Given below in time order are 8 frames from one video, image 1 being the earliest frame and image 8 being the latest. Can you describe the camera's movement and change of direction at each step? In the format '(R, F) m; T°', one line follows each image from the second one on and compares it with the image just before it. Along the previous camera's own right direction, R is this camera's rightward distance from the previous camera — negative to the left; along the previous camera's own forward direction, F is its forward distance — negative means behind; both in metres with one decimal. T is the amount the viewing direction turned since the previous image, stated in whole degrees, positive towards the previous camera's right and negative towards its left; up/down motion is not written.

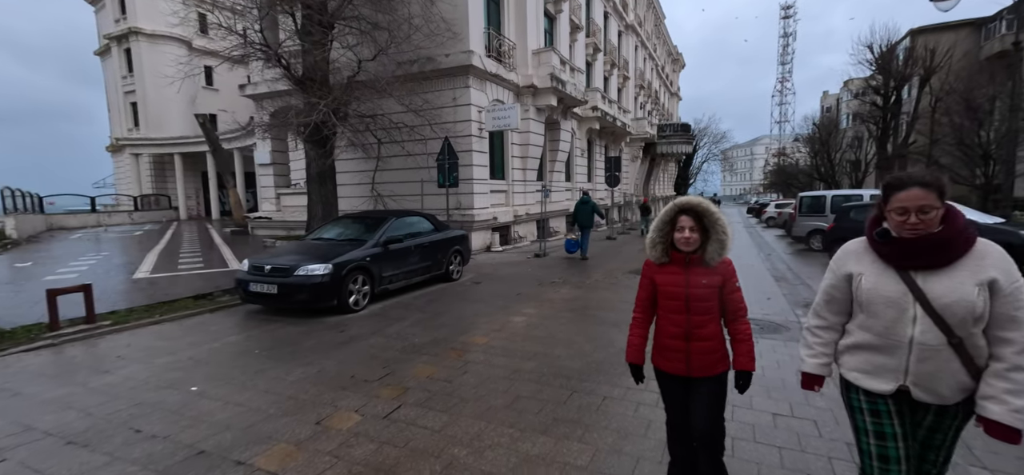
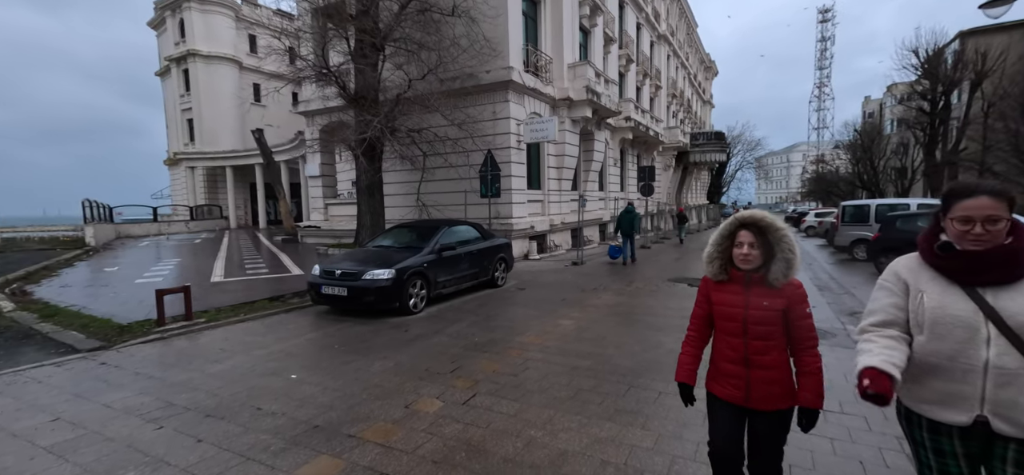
(-0.3, -0.4) m; -4°
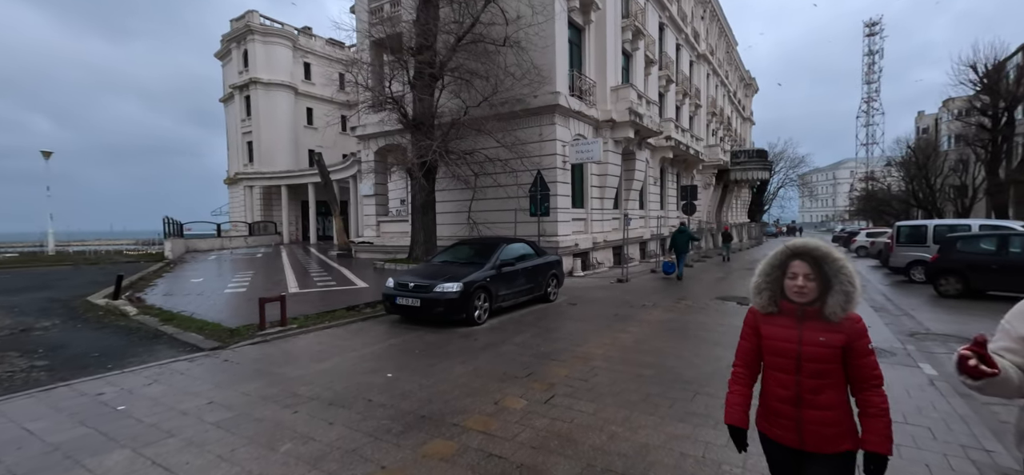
(-0.4, -0.5) m; -4°
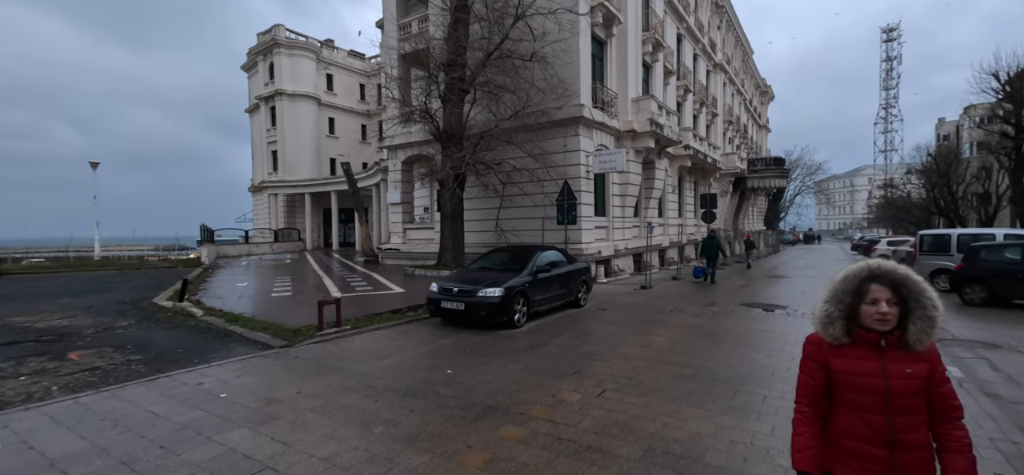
(-0.5, -0.5) m; -1°
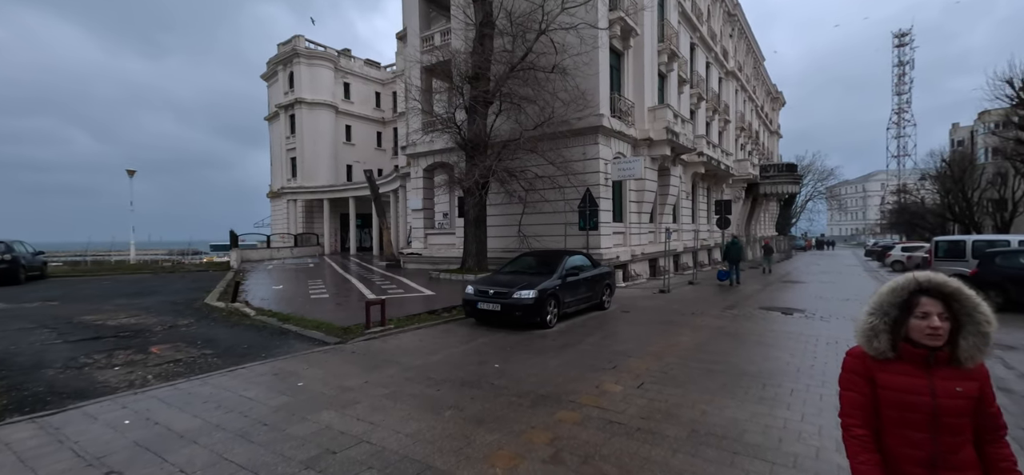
(-0.5, -0.5) m; -1°
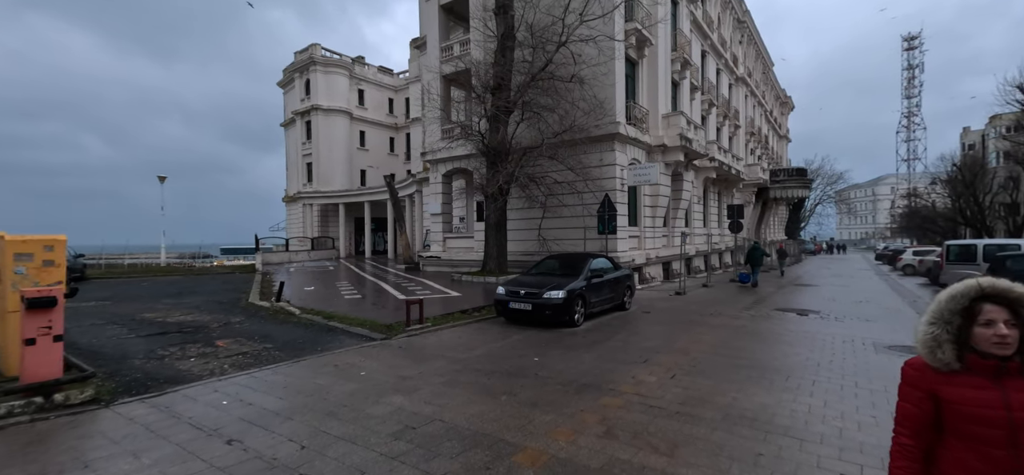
(-0.5, -0.5) m; -1°
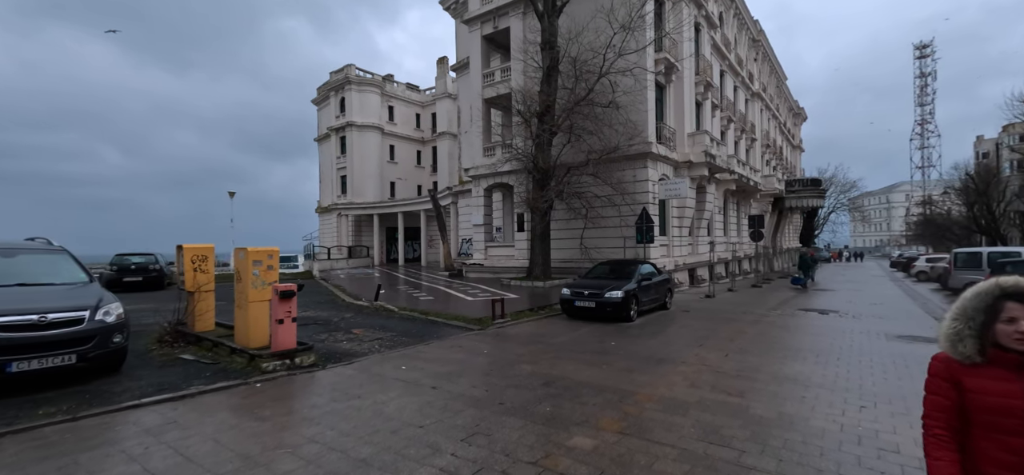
(-1.3, -1.8) m; -1°
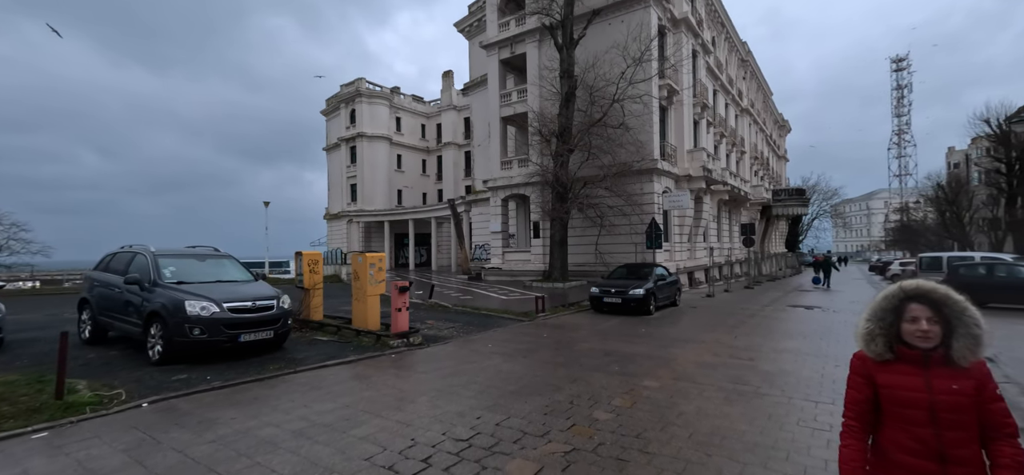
(-1.4, -2.0) m; +1°
